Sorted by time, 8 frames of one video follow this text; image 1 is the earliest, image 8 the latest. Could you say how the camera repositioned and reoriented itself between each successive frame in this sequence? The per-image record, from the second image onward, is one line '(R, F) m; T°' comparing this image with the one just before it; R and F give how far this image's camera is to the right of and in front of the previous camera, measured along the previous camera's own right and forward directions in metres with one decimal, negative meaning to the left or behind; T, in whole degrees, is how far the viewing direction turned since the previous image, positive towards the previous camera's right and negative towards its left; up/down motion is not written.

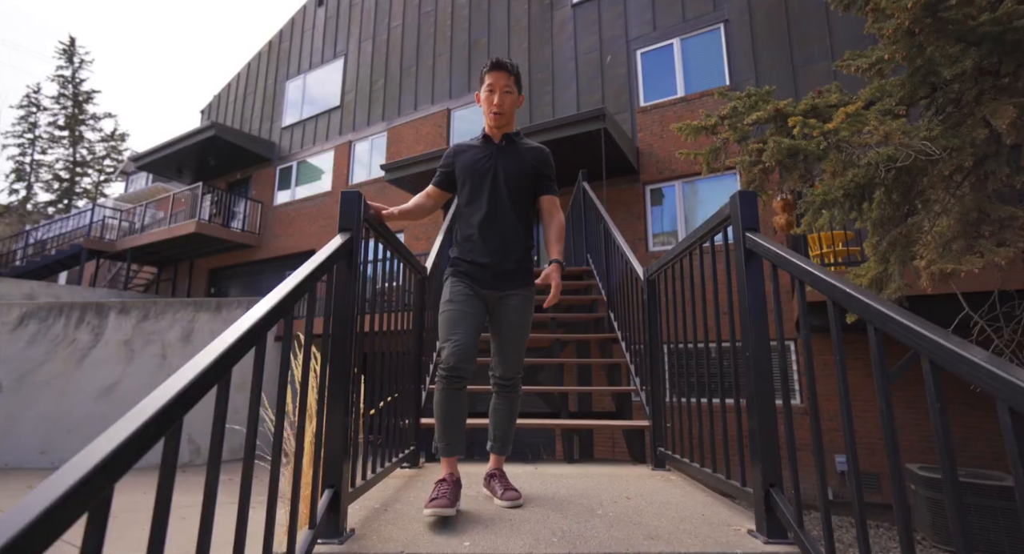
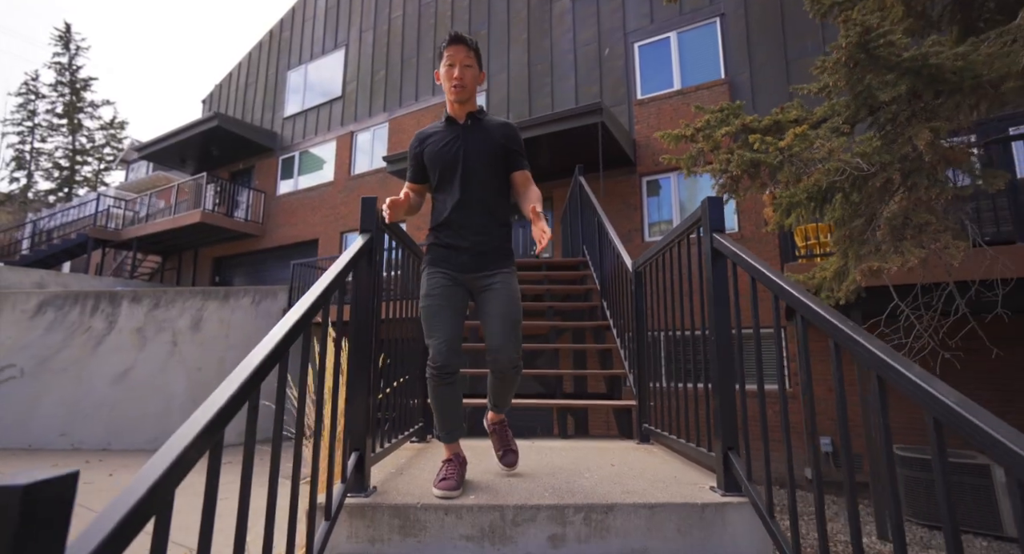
(0.0, -0.3) m; 0°
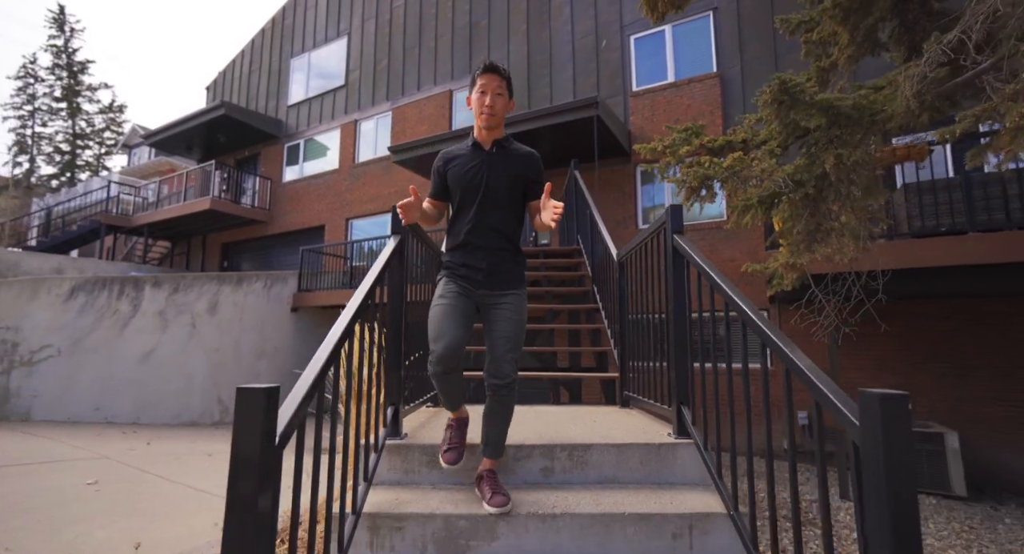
(0.0, -0.5) m; 0°
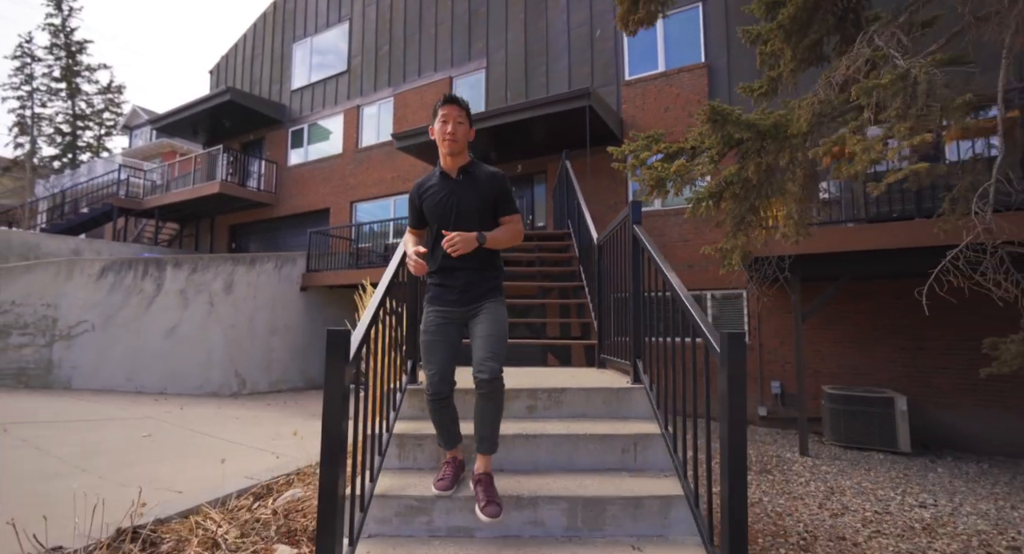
(0.0, -0.6) m; 0°
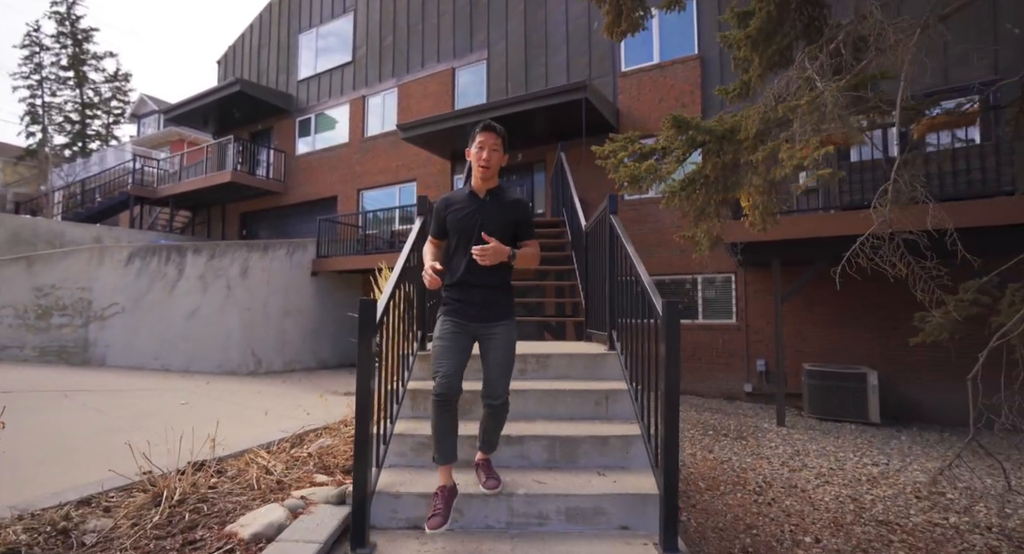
(+0.1, -0.5) m; 0°
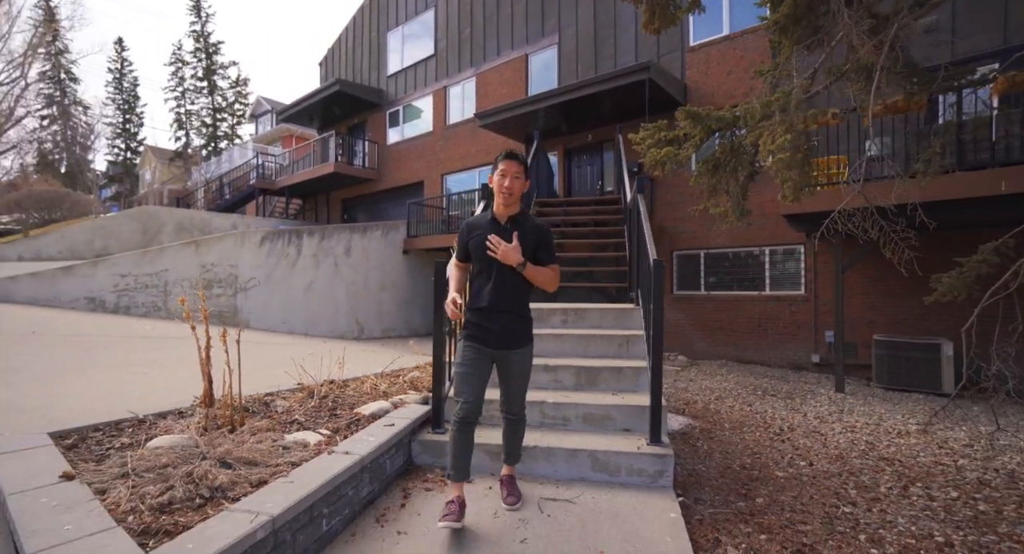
(+0.4, -0.9) m; -10°
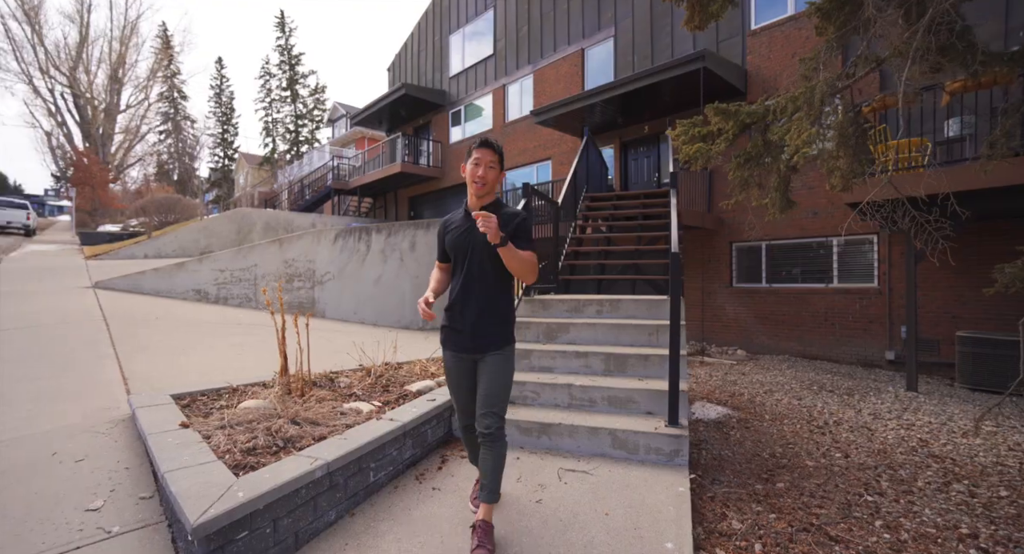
(+0.3, -0.3) m; -8°
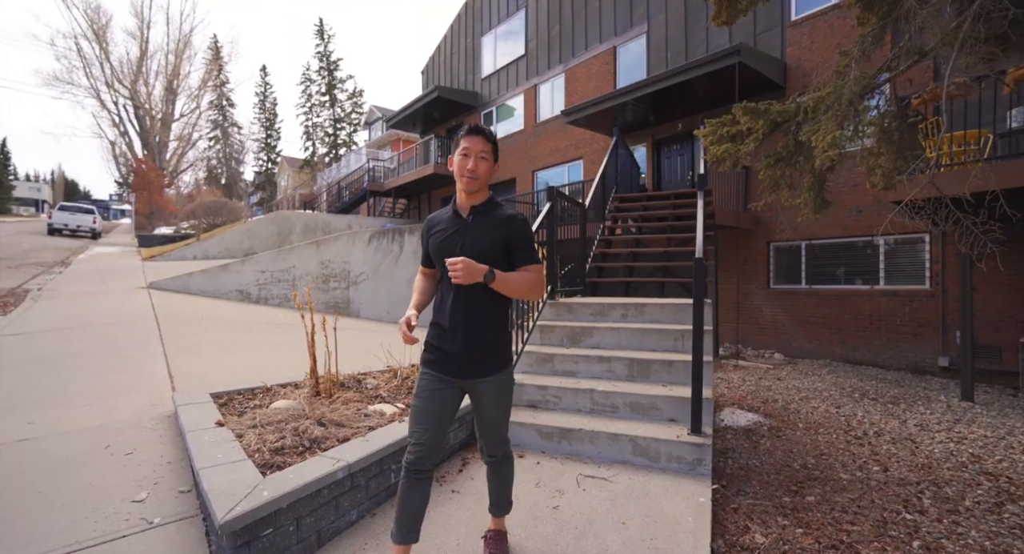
(+0.1, 0.0) m; -4°
